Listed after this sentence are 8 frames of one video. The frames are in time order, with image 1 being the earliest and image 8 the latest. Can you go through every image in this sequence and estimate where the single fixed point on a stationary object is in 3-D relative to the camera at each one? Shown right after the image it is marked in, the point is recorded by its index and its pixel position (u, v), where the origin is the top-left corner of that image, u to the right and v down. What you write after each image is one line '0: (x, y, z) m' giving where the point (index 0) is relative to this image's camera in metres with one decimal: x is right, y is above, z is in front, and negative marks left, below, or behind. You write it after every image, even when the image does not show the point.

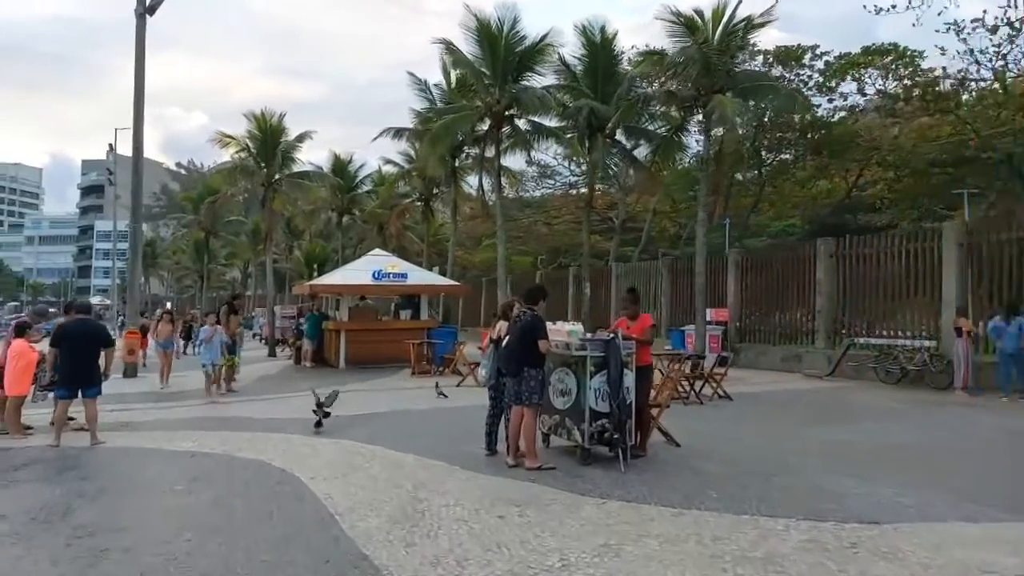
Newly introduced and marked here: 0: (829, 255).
0: (+8.2, +0.8, +18.3) m
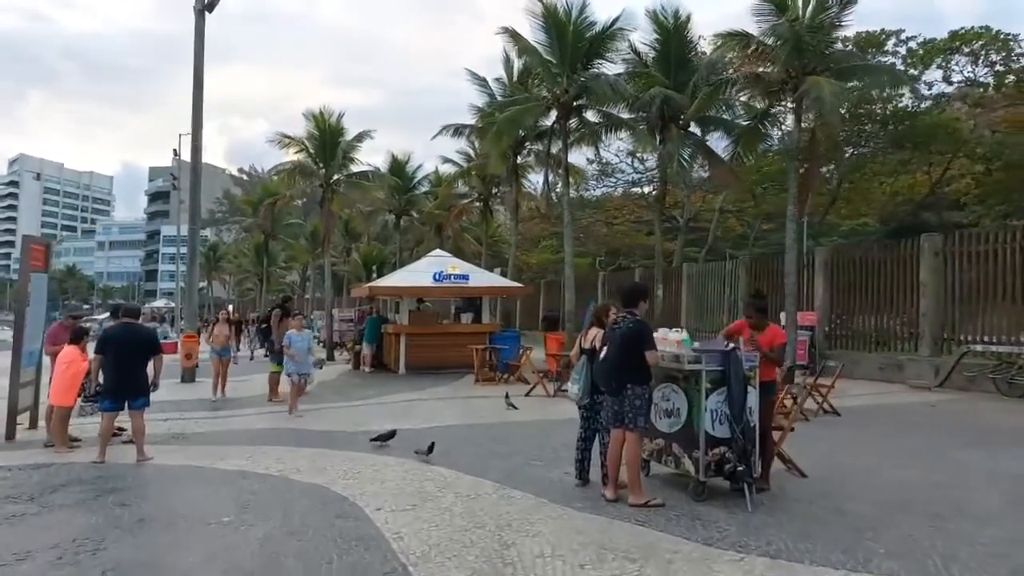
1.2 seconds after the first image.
0: (+9.9, +0.8, +16.5) m
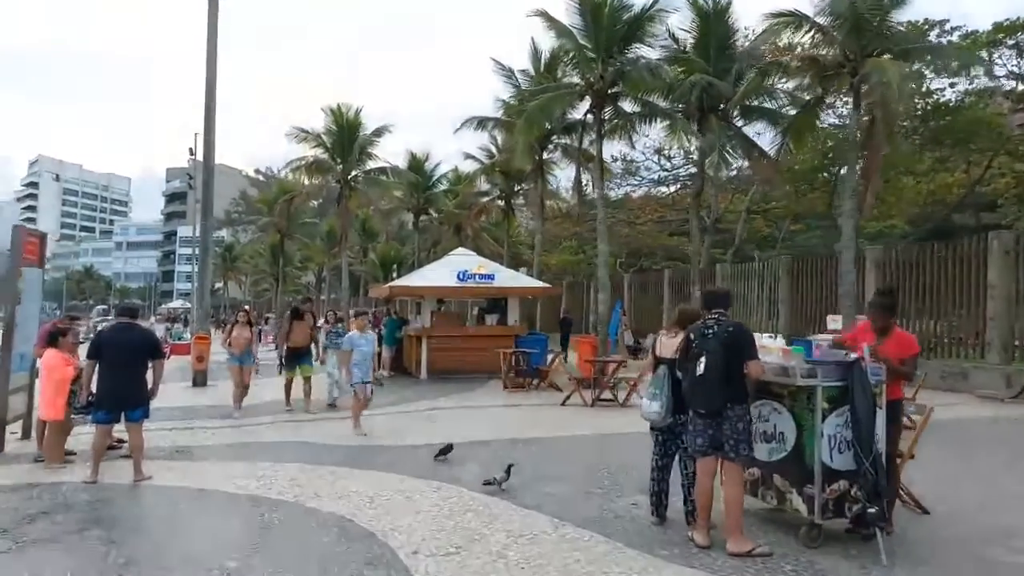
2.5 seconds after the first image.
0: (+10.6, +0.8, +15.1) m
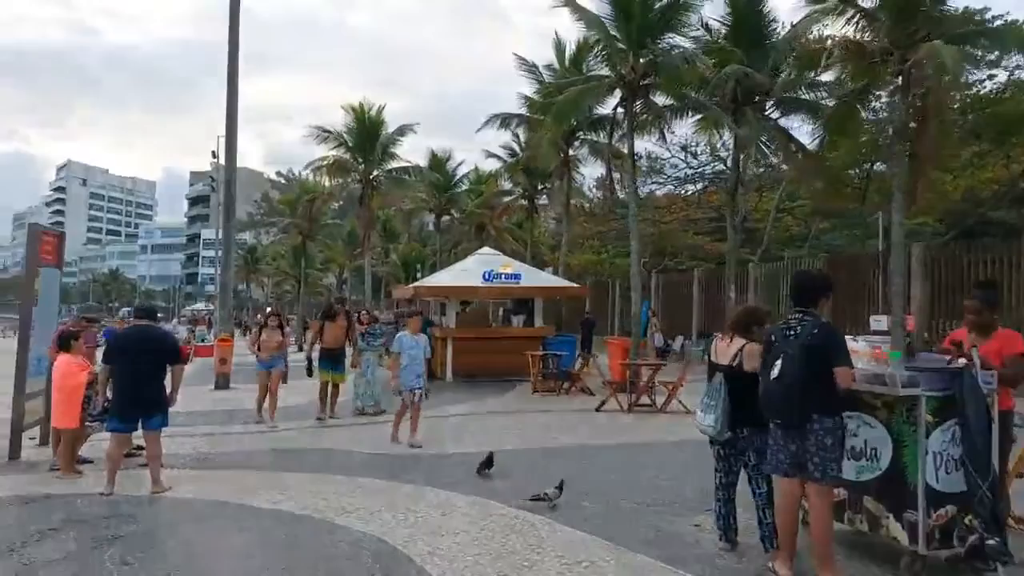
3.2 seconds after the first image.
0: (+11.2, +0.8, +14.3) m
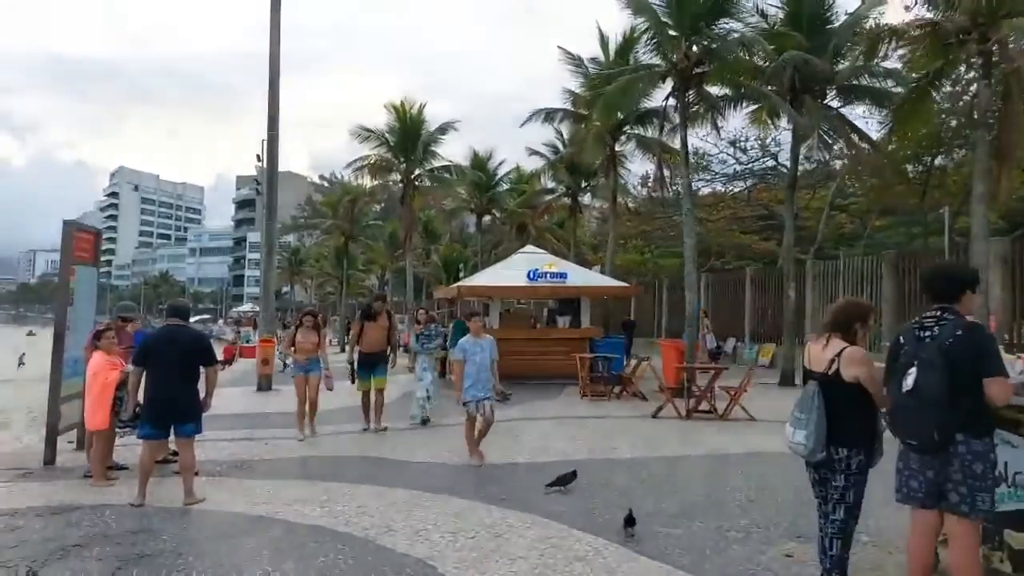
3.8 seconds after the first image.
0: (+12.1, +0.9, +13.0) m
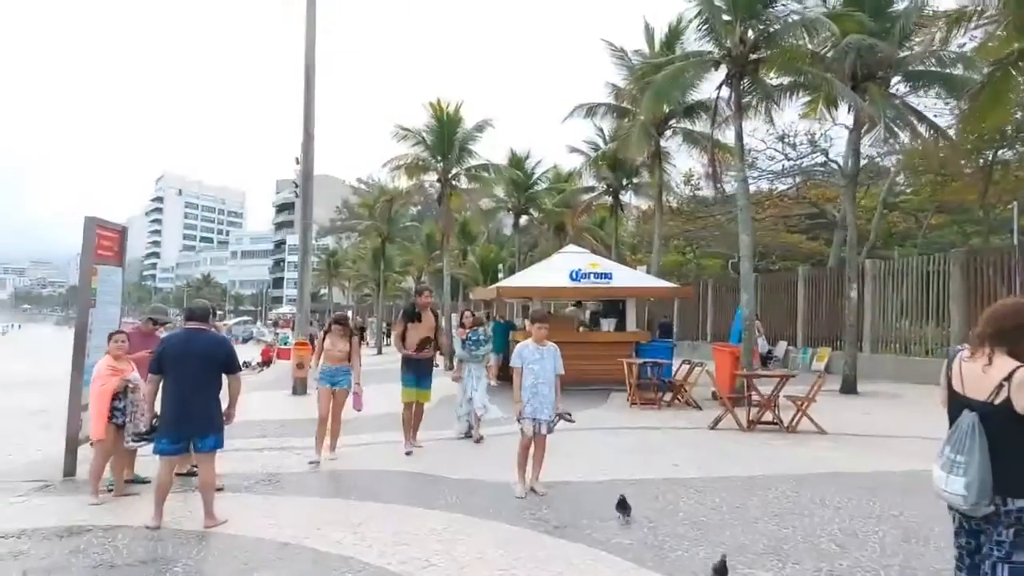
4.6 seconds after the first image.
0: (+12.8, +0.9, +11.6) m
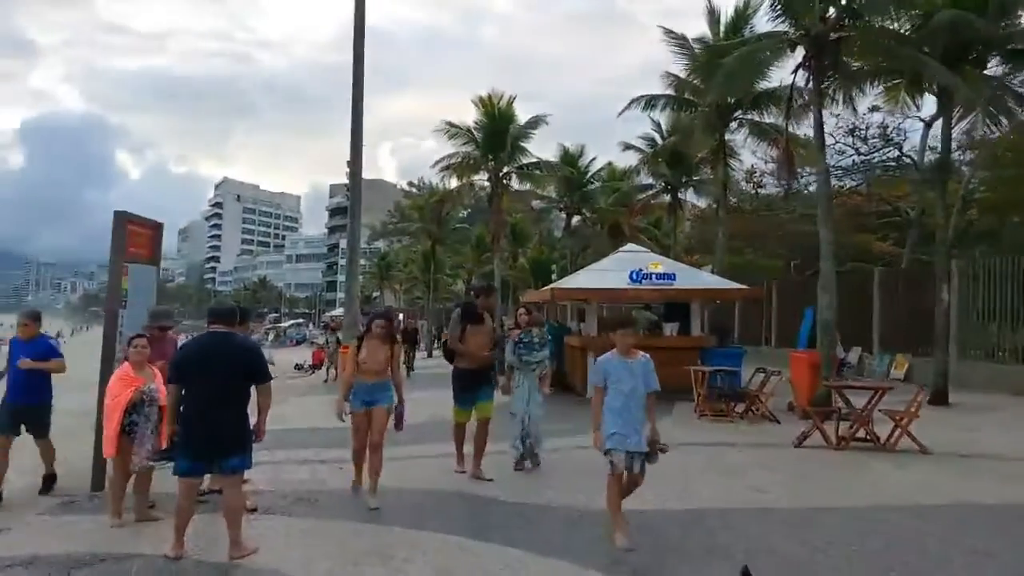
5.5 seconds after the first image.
0: (+13.7, +0.9, +9.7) m
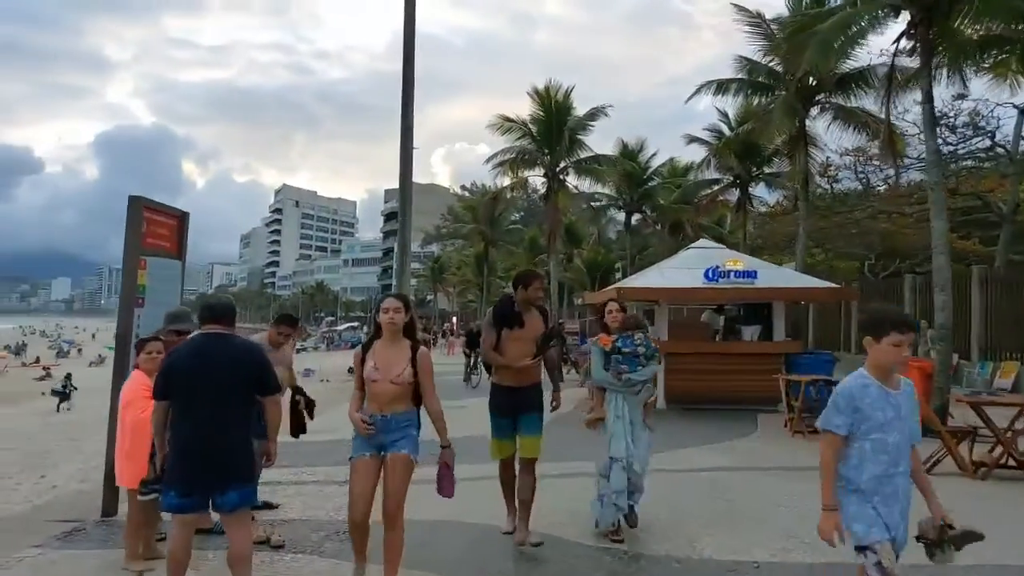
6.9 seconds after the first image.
0: (+14.5, +0.9, +7.4) m
